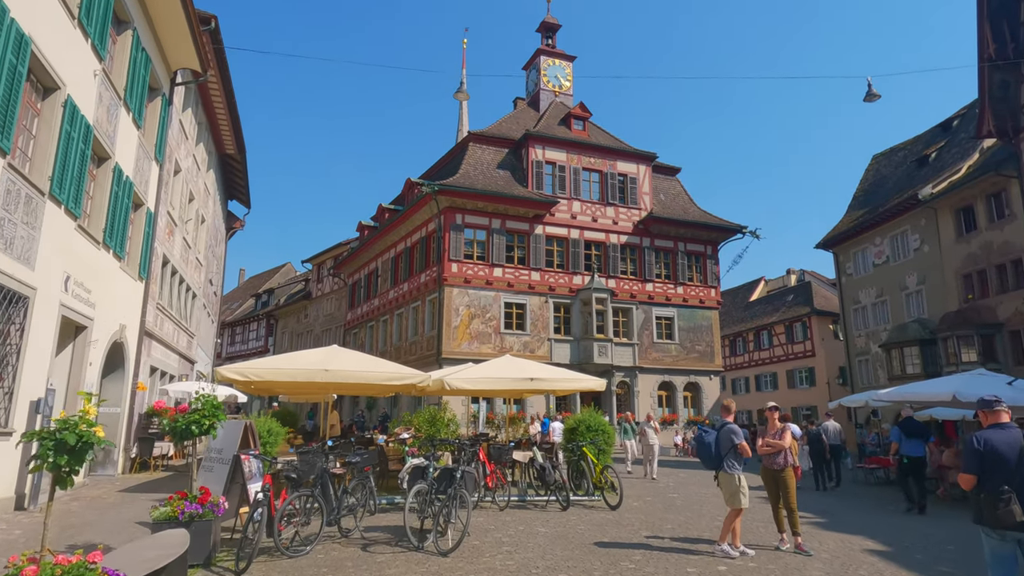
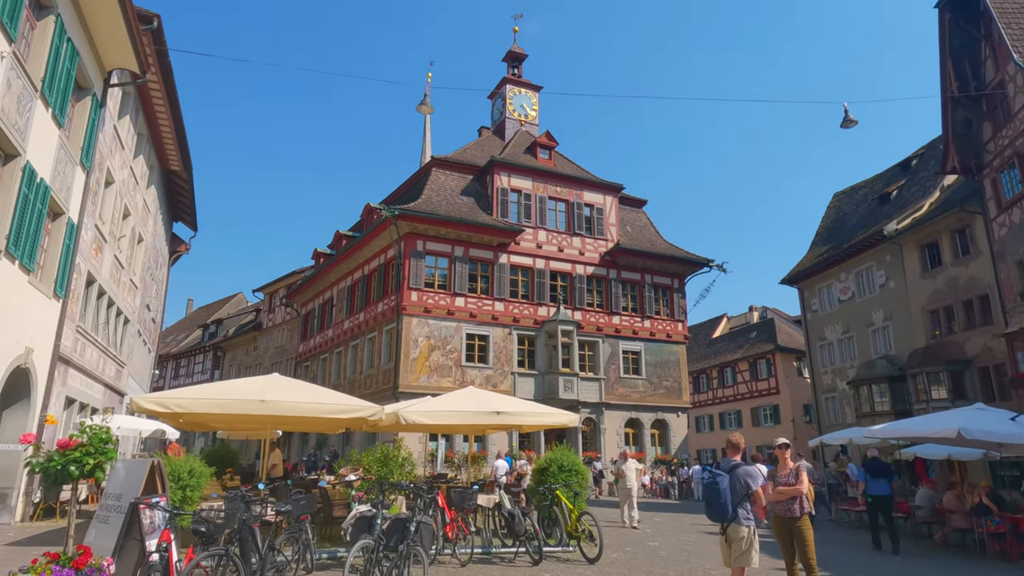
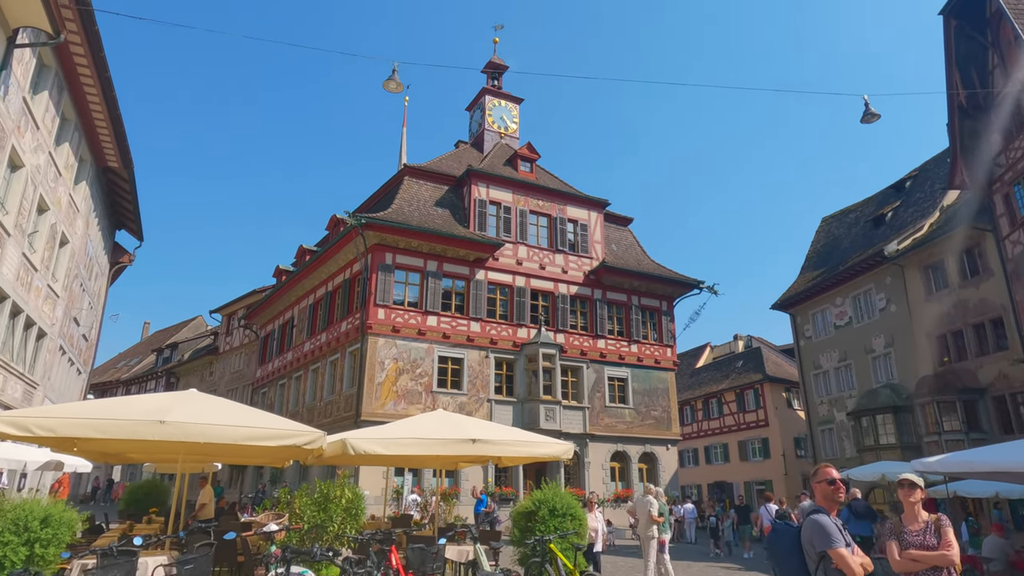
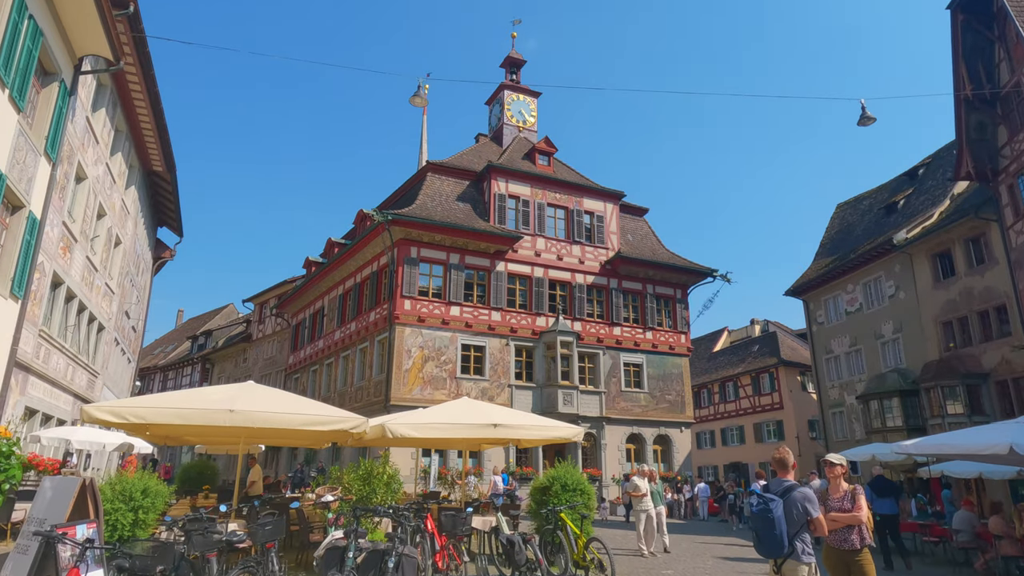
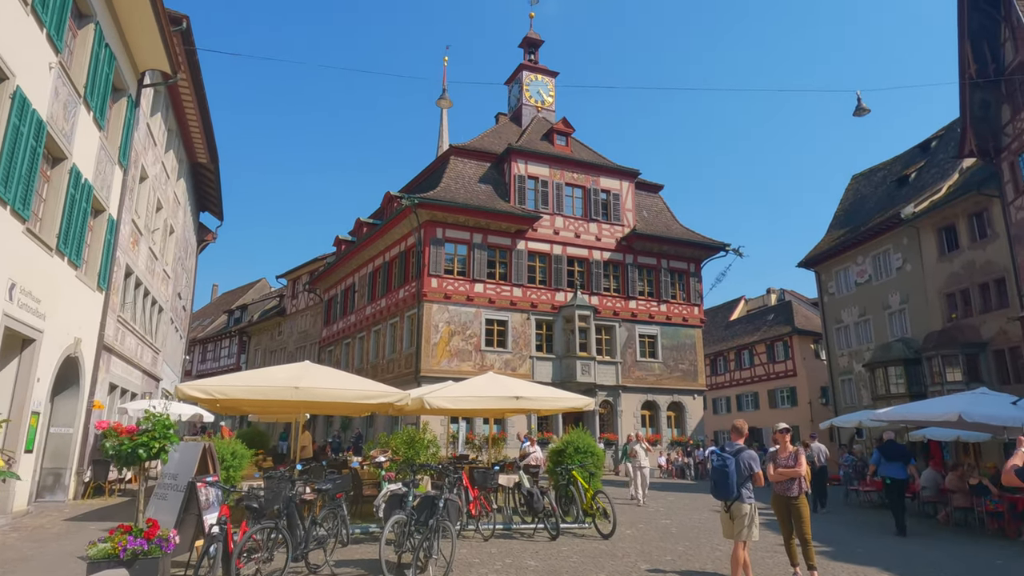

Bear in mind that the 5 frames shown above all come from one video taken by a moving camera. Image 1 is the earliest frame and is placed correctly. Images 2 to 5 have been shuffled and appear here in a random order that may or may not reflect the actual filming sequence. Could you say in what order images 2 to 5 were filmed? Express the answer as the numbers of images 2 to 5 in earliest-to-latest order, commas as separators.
5, 2, 4, 3
